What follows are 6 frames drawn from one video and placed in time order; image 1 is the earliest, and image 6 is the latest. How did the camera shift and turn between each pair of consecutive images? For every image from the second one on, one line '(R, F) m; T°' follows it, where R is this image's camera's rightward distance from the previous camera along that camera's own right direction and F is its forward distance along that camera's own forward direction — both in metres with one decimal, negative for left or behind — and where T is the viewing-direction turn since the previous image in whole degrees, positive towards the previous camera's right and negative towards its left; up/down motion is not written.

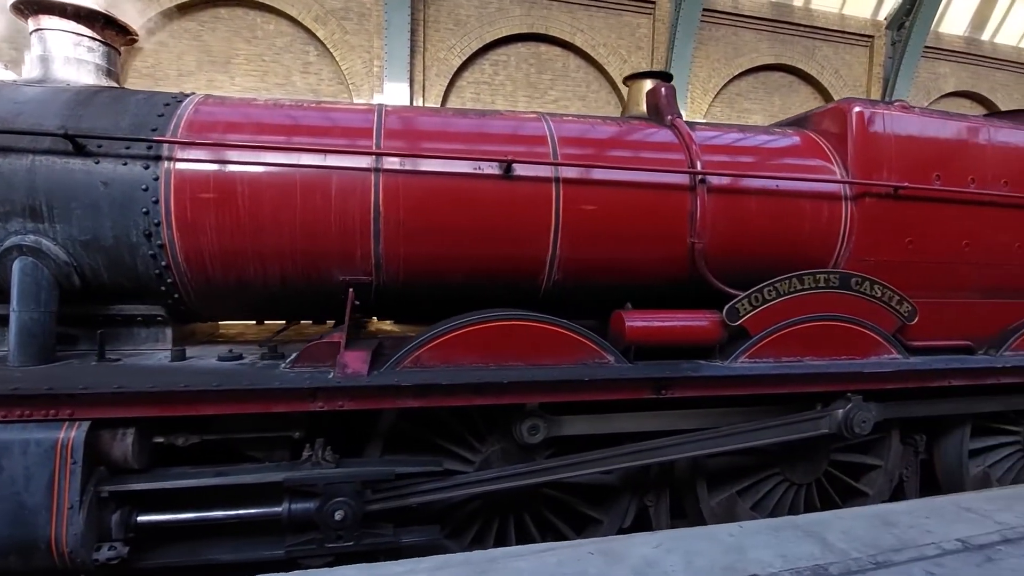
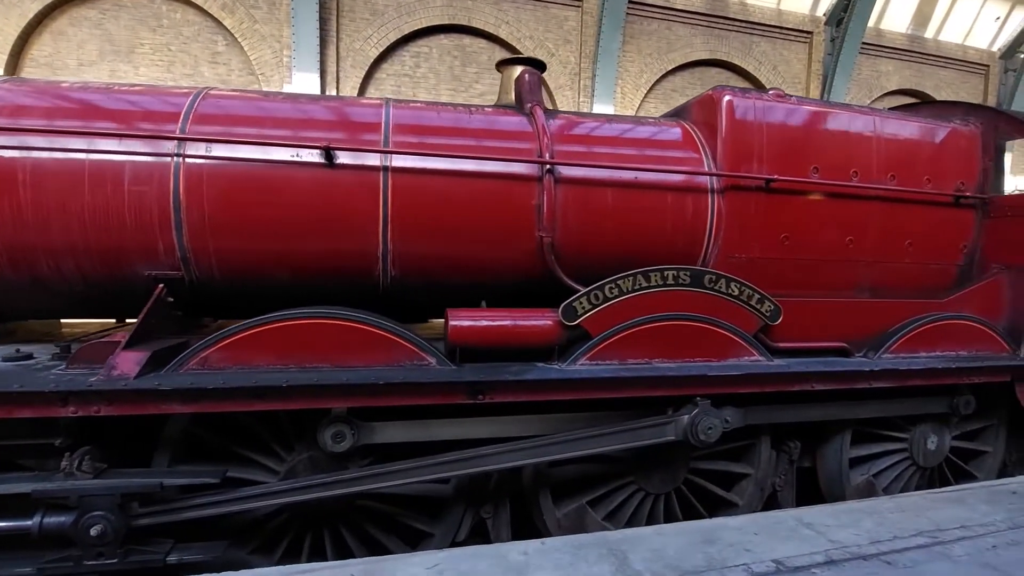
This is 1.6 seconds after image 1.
(+0.8, +0.2) m; 0°
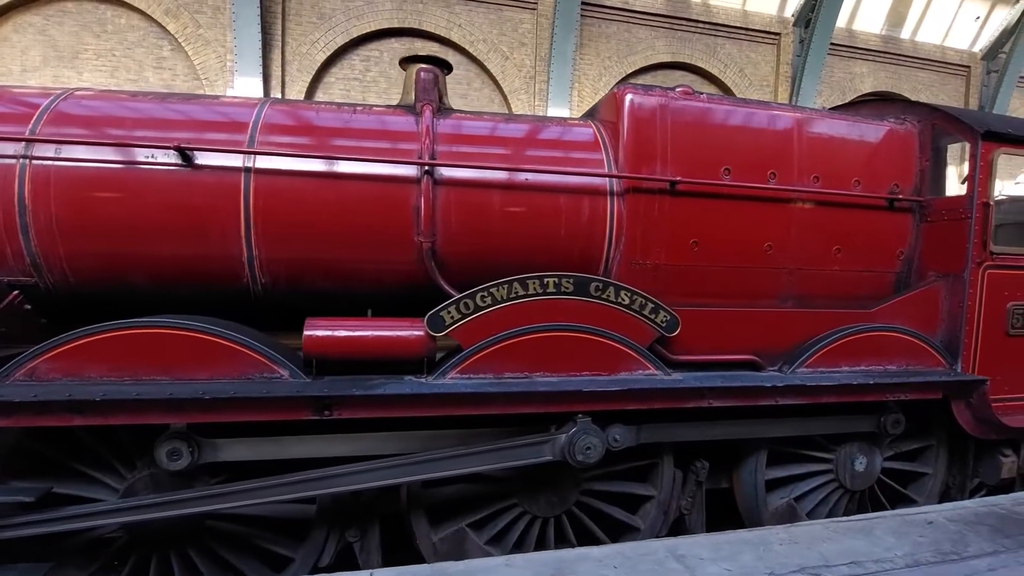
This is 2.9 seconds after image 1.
(+0.6, +0.2) m; -1°
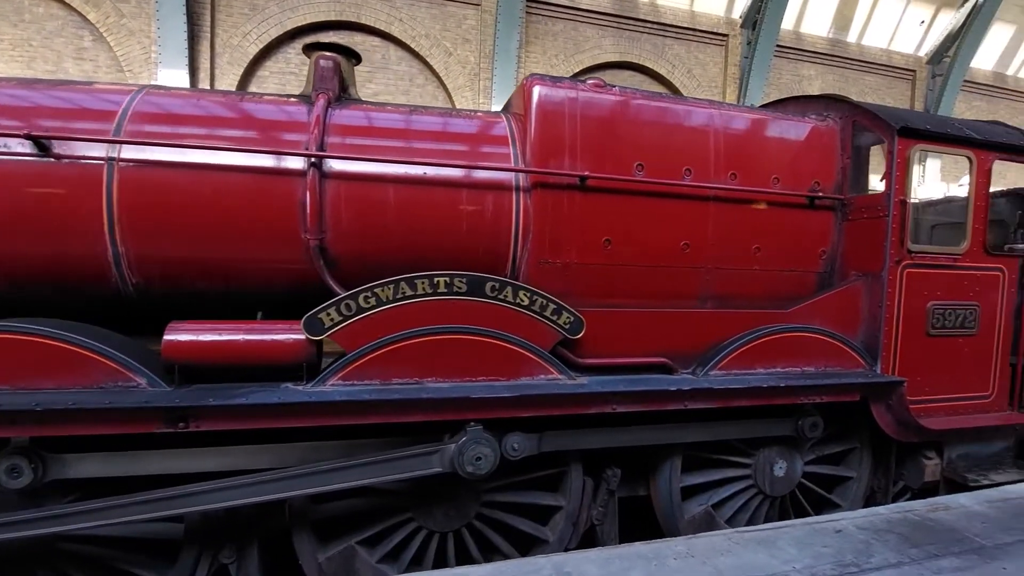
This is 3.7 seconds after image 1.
(+0.4, +0.1) m; +2°
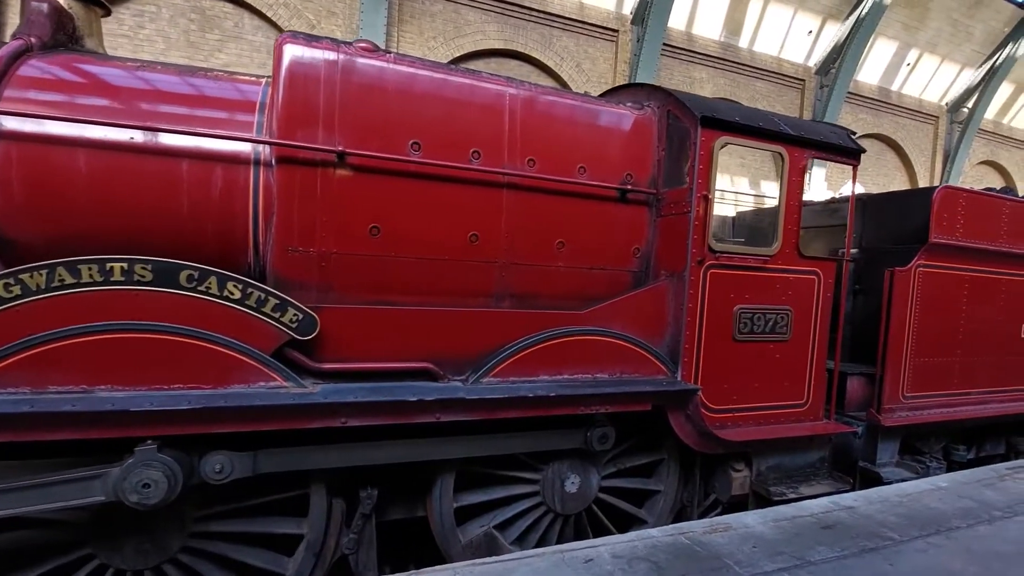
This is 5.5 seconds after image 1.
(+0.9, +0.3) m; +5°
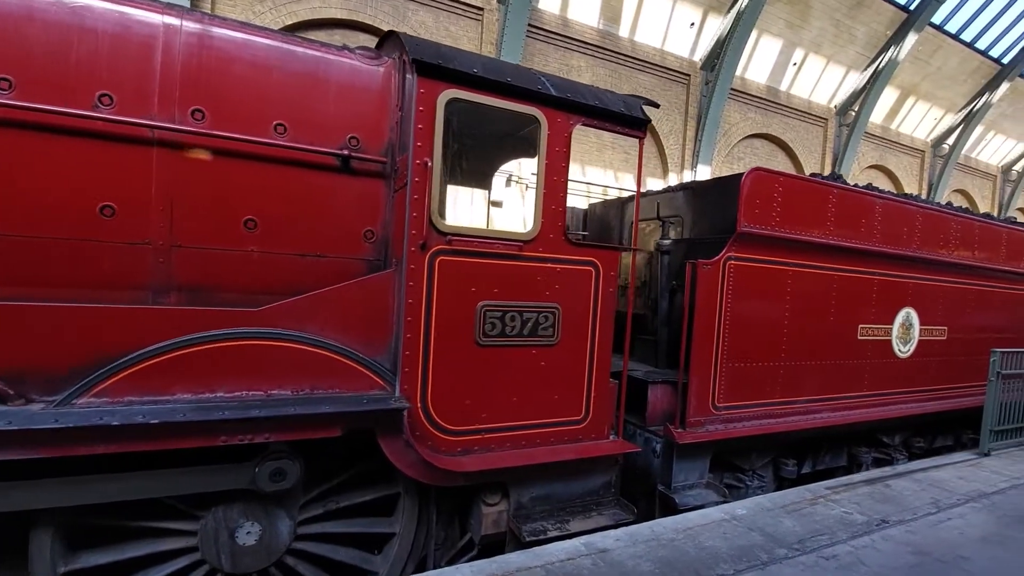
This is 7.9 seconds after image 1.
(+1.1, +0.5) m; +5°
